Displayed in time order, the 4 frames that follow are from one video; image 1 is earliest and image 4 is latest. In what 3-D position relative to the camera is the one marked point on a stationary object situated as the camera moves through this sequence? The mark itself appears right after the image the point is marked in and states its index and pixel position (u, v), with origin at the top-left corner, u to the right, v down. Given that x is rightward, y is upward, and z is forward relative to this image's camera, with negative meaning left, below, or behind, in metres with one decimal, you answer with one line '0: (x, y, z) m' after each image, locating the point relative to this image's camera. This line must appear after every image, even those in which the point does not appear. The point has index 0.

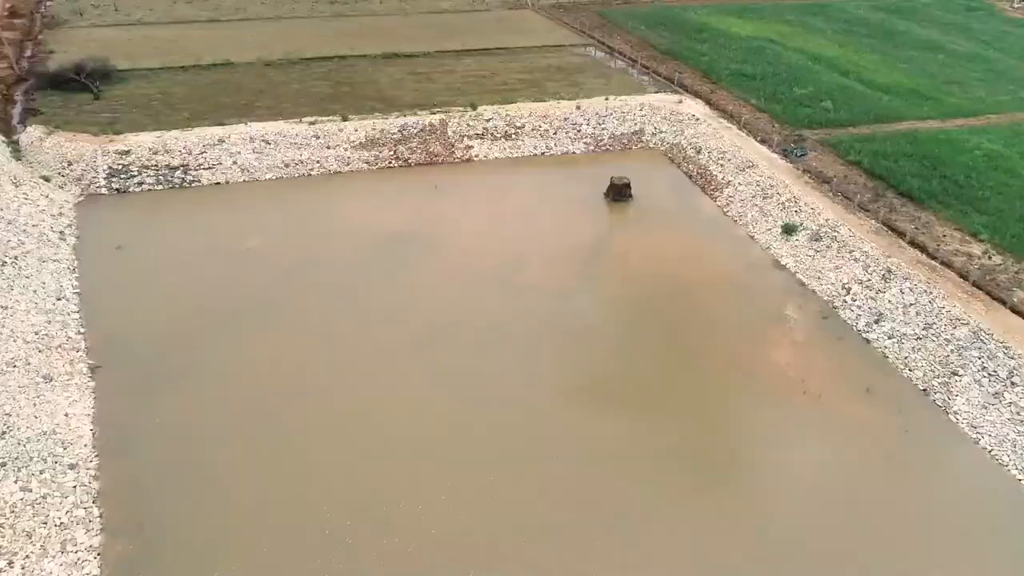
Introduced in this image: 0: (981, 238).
0: (+13.0, +1.4, +18.9) m
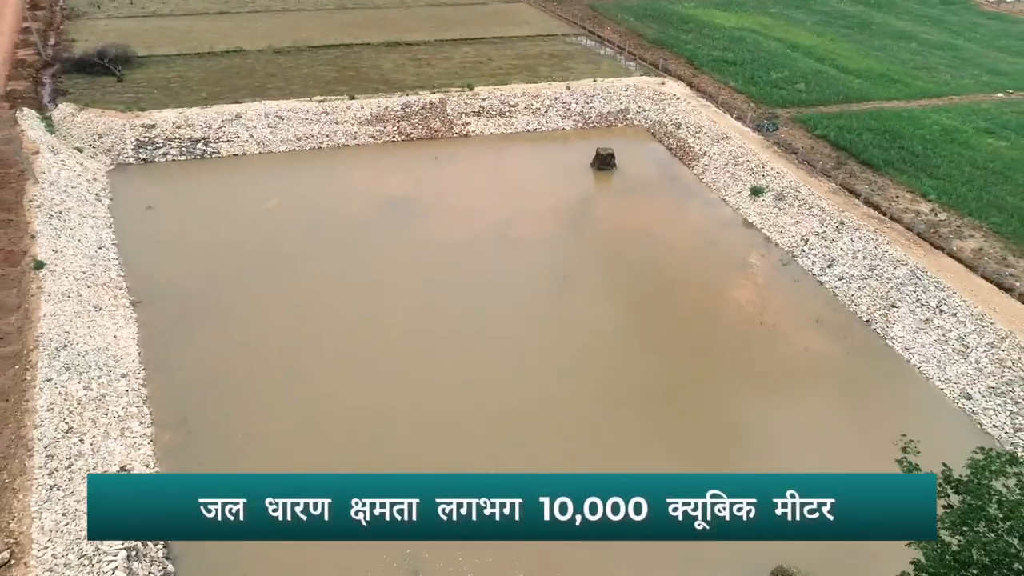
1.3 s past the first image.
0: (+12.8, +2.8, +20.9) m
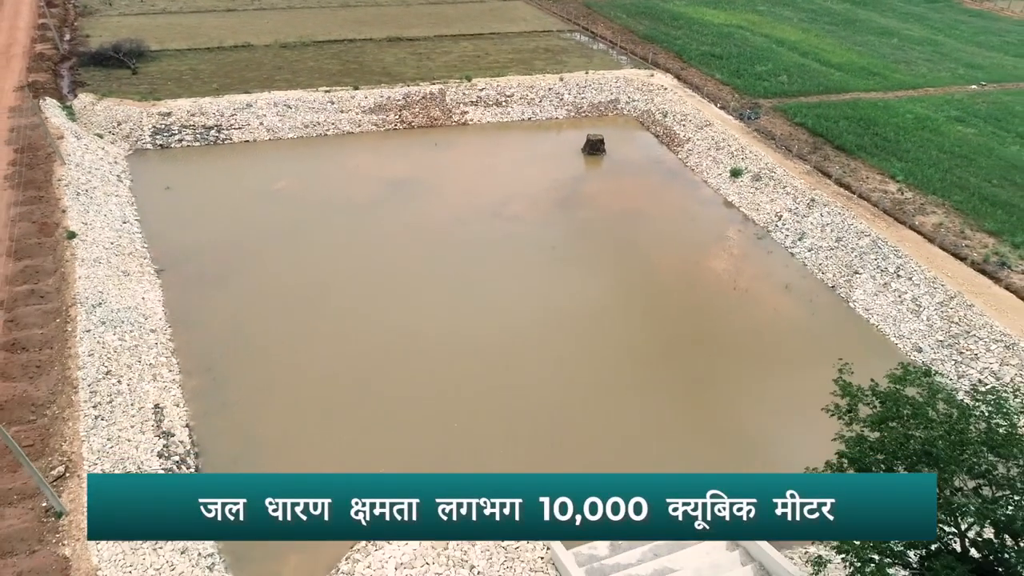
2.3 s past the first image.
0: (+12.7, +3.6, +22.4) m
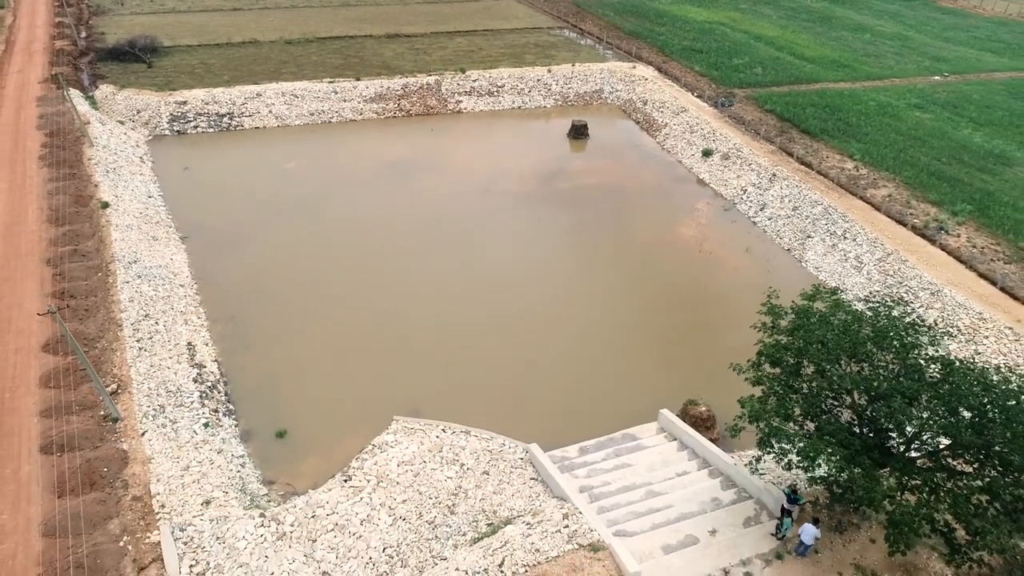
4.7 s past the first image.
0: (+12.3, +4.7, +24.5) m
